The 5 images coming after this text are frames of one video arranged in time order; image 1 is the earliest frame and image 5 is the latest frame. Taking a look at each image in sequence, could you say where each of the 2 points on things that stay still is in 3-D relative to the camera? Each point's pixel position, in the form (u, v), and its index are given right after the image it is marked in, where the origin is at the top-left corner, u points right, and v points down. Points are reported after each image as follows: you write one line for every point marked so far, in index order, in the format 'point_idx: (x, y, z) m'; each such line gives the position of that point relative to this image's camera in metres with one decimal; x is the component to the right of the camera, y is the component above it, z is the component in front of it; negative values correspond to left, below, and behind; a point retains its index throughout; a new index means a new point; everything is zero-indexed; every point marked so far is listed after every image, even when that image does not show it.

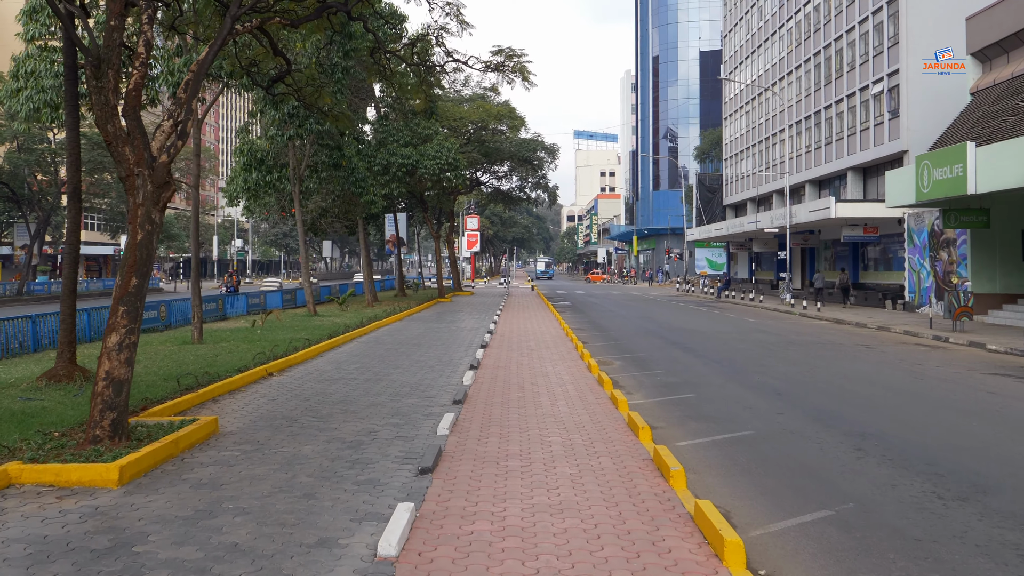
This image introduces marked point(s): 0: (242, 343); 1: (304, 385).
0: (-5.4, -1.2, +14.6) m
1: (-3.1, -1.5, +10.9) m
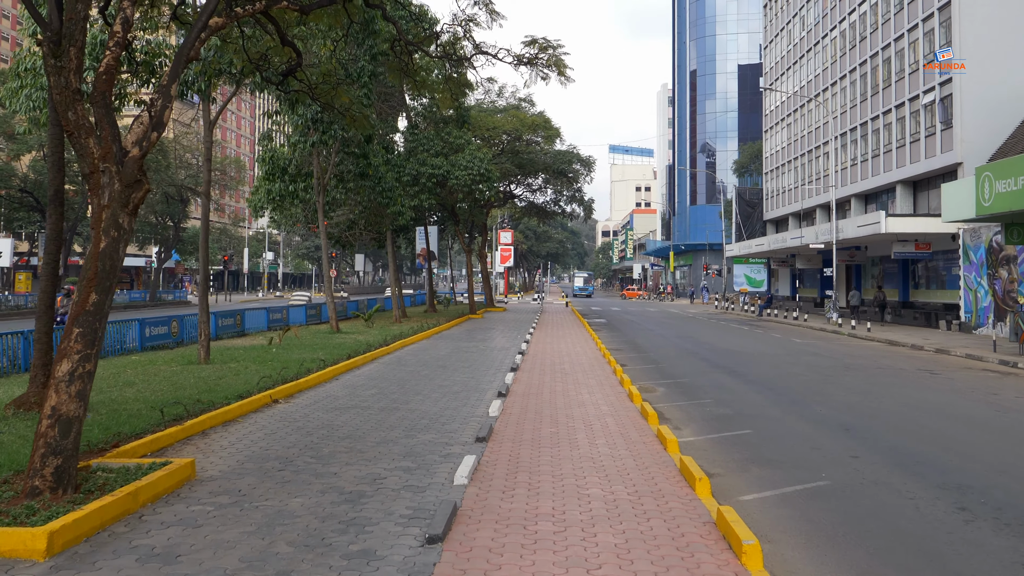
0: (-4.8, -1.4, +13.5) m
1: (-2.7, -1.7, +9.7) m
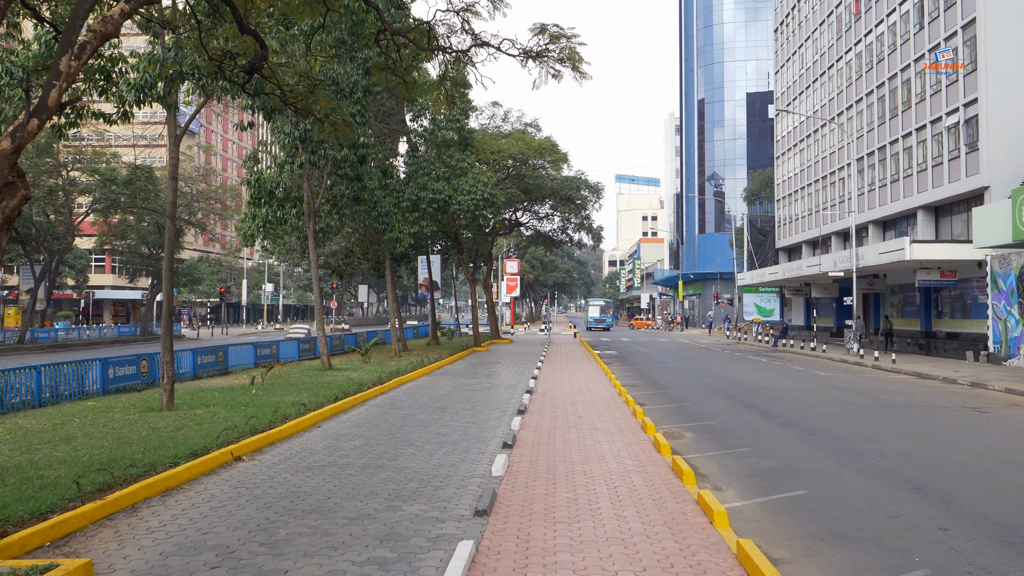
0: (-4.7, -2.0, +11.8) m
1: (-2.6, -2.1, +8.0) m
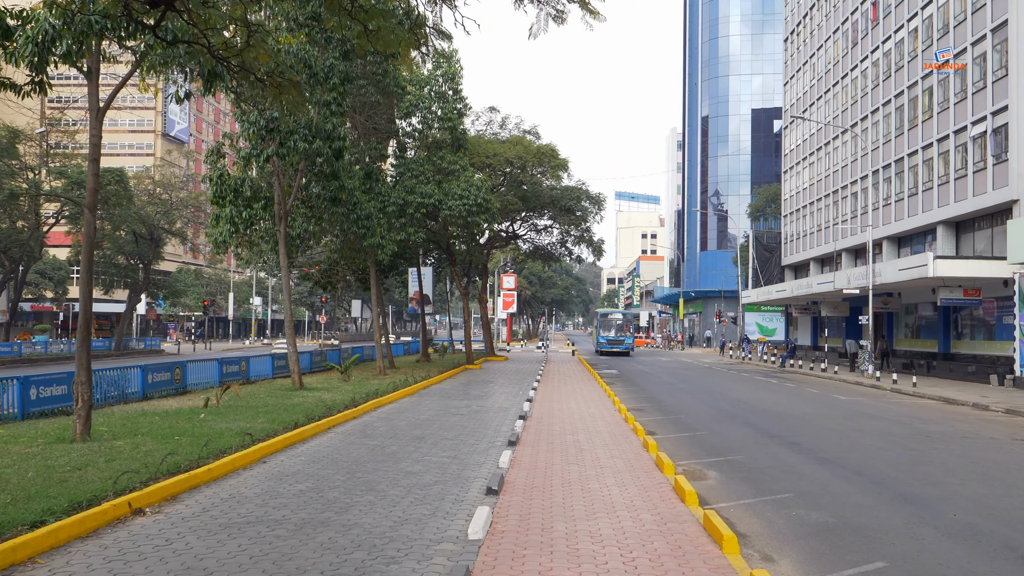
0: (-4.9, -2.0, +9.8) m
1: (-2.7, -2.0, +5.9) m
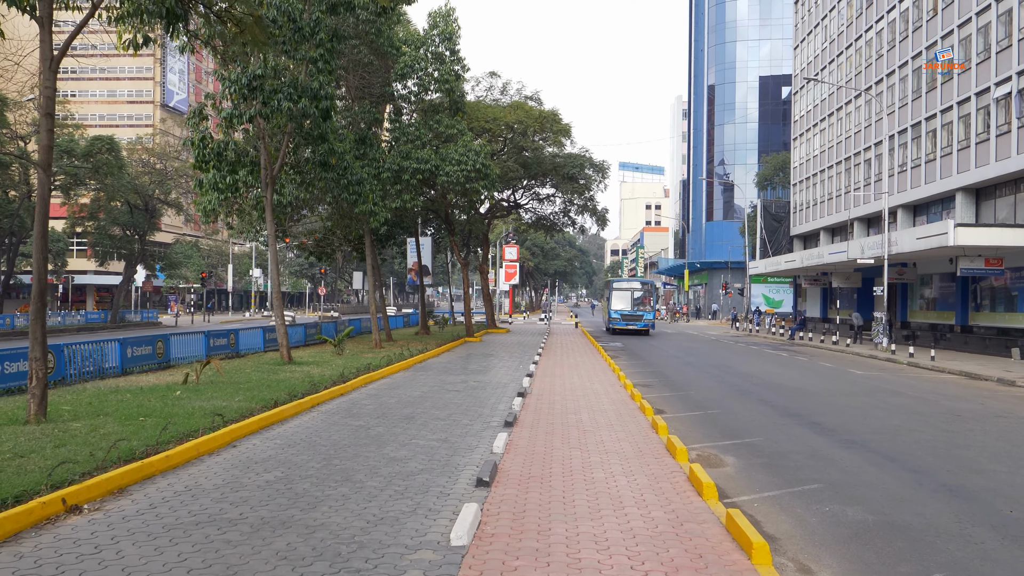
0: (-4.9, -1.6, +8.9) m
1: (-2.8, -1.8, +5.0) m
